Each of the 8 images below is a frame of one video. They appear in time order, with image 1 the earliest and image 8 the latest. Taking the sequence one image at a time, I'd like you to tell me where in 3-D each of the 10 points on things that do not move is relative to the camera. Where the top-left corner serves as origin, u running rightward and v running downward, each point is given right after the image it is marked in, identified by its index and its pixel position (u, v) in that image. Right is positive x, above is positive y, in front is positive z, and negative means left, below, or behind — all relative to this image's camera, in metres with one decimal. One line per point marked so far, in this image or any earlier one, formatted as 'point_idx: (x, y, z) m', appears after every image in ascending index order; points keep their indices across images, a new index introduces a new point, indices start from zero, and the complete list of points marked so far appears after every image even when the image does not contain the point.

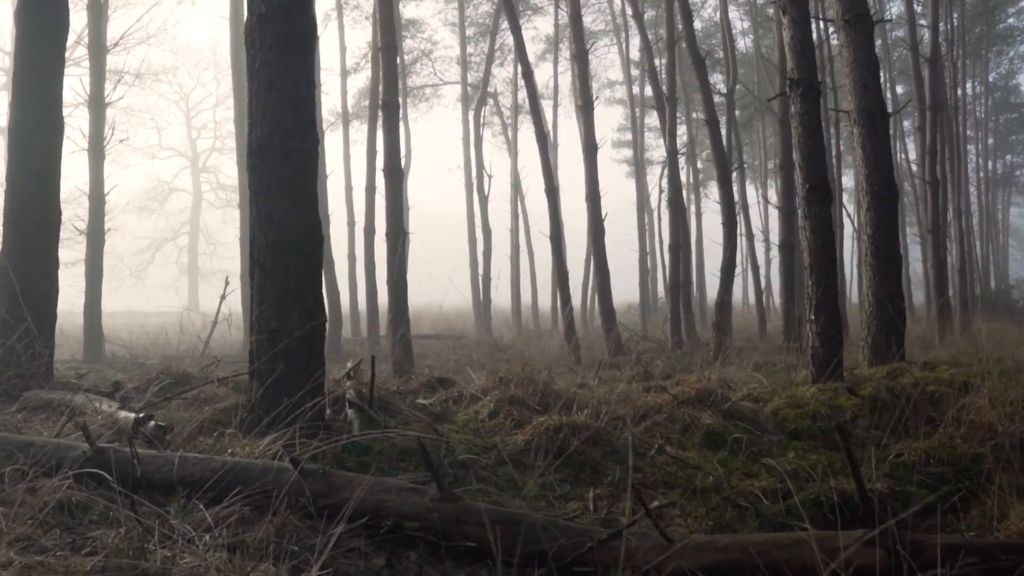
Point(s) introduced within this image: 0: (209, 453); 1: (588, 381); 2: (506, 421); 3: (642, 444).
0: (-1.6, -0.9, +4.1) m
1: (+0.7, -0.9, +7.2) m
2: (0.0, -1.0, +5.7) m
3: (+0.9, -1.1, +5.5) m
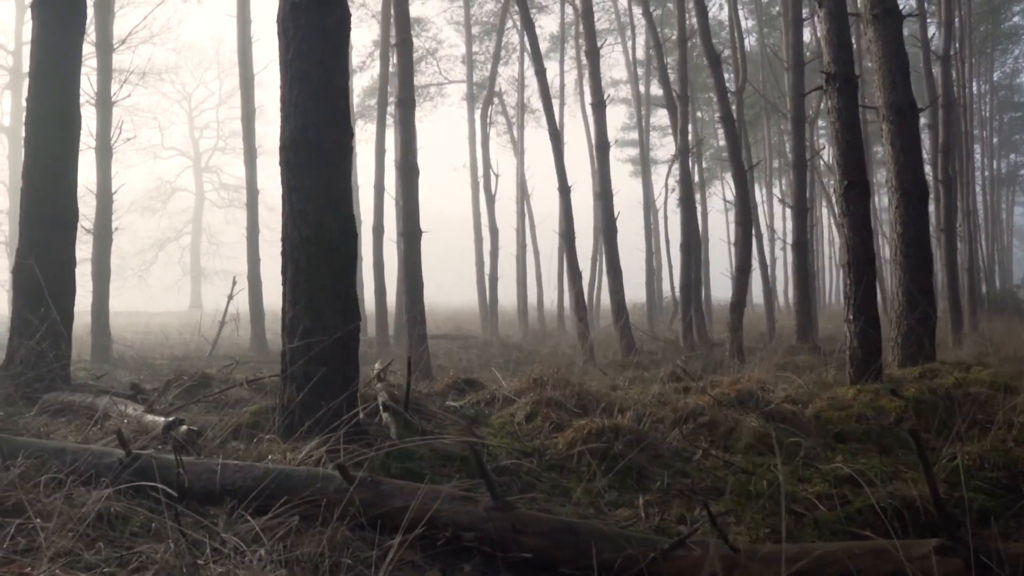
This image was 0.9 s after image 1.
0: (-1.3, -0.9, +3.9) m
1: (+1.0, -0.9, +7.1) m
2: (+0.2, -1.0, +5.5) m
3: (+1.2, -1.1, +5.3) m
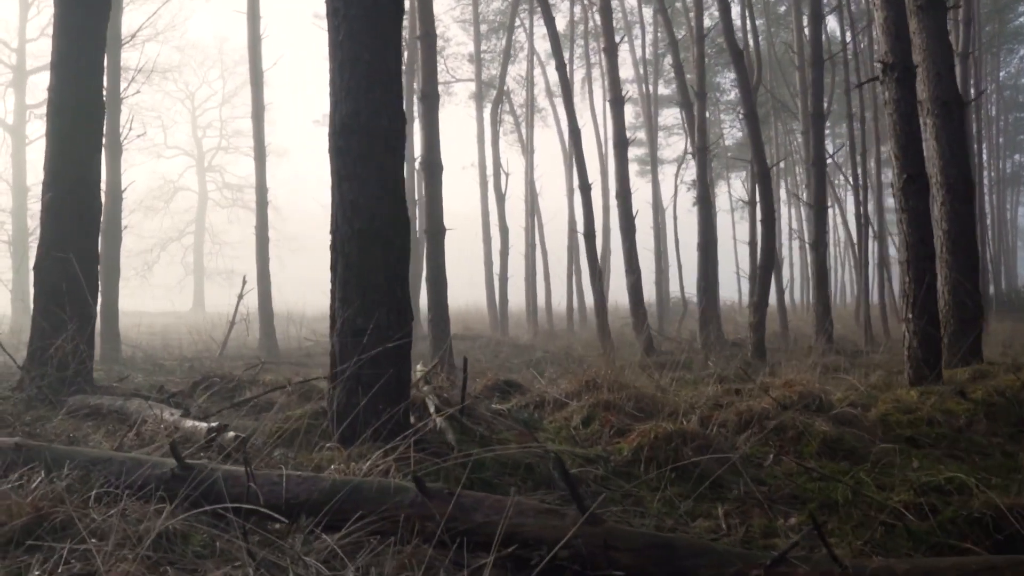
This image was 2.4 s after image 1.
0: (-0.9, -0.9, +3.6) m
1: (+1.4, -0.8, +6.8) m
2: (+0.6, -0.9, +5.2) m
3: (+1.6, -1.1, +5.0) m
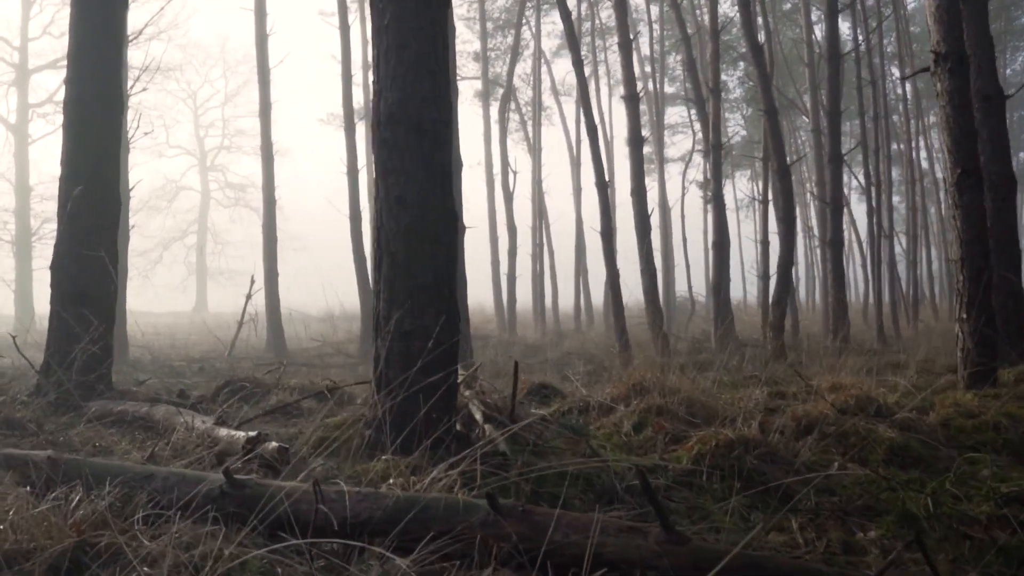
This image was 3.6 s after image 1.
0: (-0.6, -0.9, +3.4) m
1: (+1.7, -0.8, +6.5) m
2: (+0.9, -0.9, +5.0) m
3: (+1.9, -1.1, +4.7) m
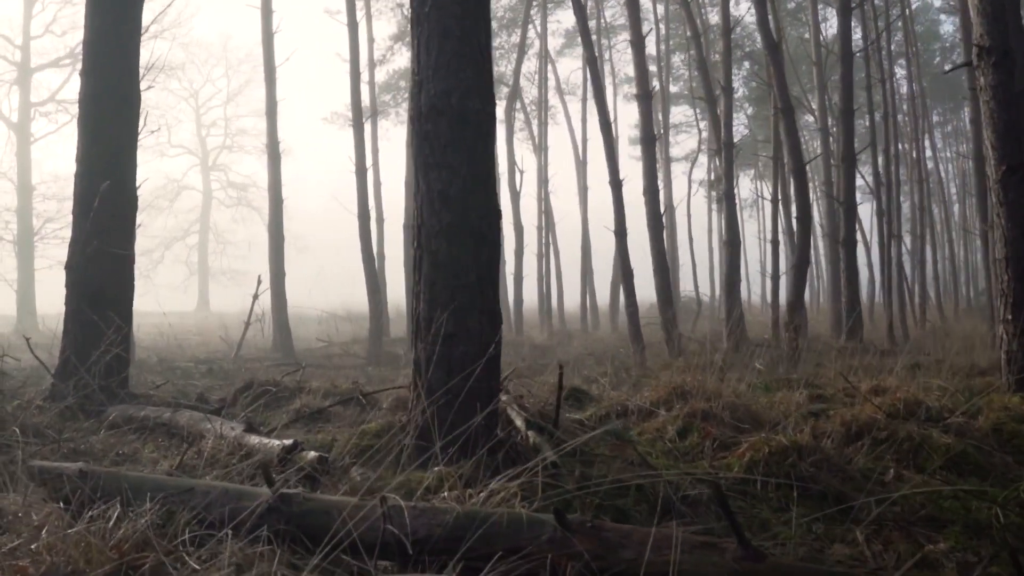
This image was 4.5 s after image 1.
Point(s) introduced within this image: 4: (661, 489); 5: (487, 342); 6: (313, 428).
0: (-0.4, -0.9, +3.2) m
1: (+1.9, -0.8, +6.3) m
2: (+1.2, -0.9, +4.8) m
3: (+2.1, -1.1, +4.5) m
4: (+0.7, -1.0, +3.8) m
5: (-0.1, -0.3, +4.0) m
6: (-1.3, -0.9, +4.9) m
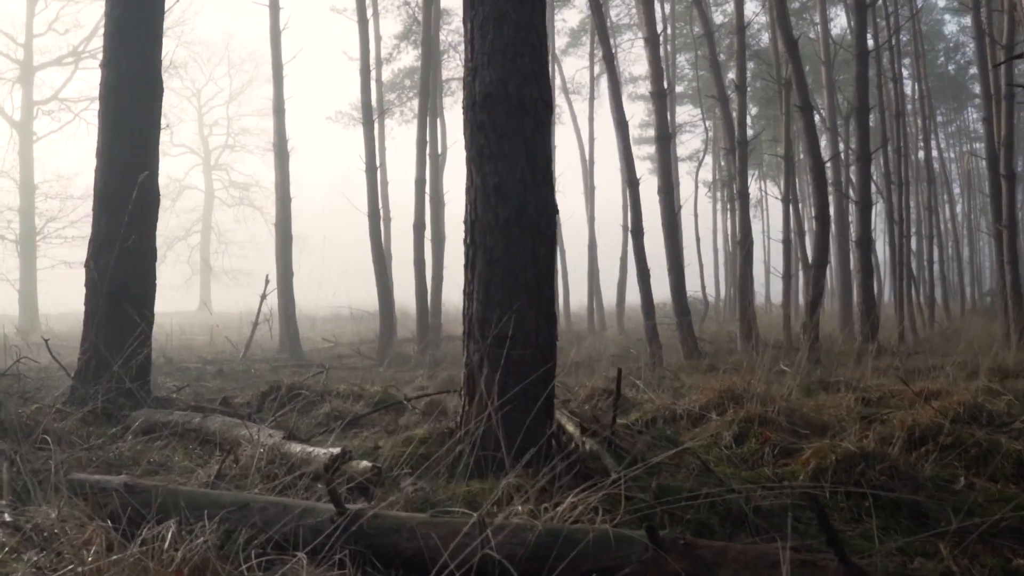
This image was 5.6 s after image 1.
0: (-0.1, -0.8, +2.9) m
1: (+2.2, -0.8, +6.1) m
2: (+1.5, -0.9, +4.5) m
3: (+2.4, -1.1, +4.3) m
4: (+1.0, -1.0, +3.6) m
5: (+0.2, -0.3, +3.8) m
6: (-1.0, -0.9, +4.6) m
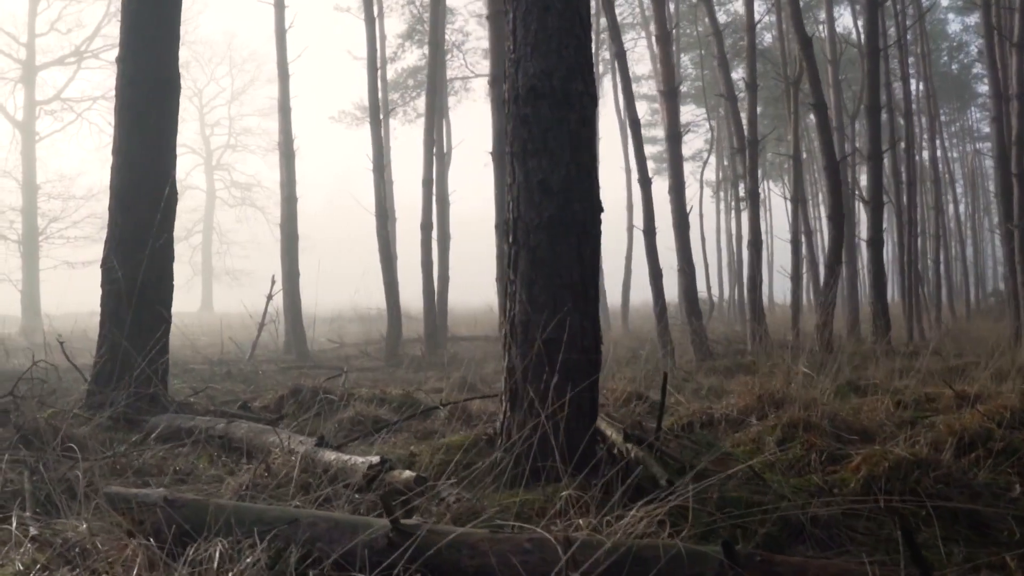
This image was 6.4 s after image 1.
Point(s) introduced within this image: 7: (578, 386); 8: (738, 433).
0: (+0.1, -0.9, +2.8) m
1: (+2.4, -0.8, +5.9) m
2: (+1.7, -0.9, +4.4) m
3: (+2.6, -1.1, +4.1) m
4: (+1.2, -1.0, +3.4) m
5: (+0.4, -0.3, +3.7) m
6: (-0.8, -0.9, +4.5) m
7: (+0.3, -0.5, +3.6) m
8: (+1.4, -0.9, +4.8) m
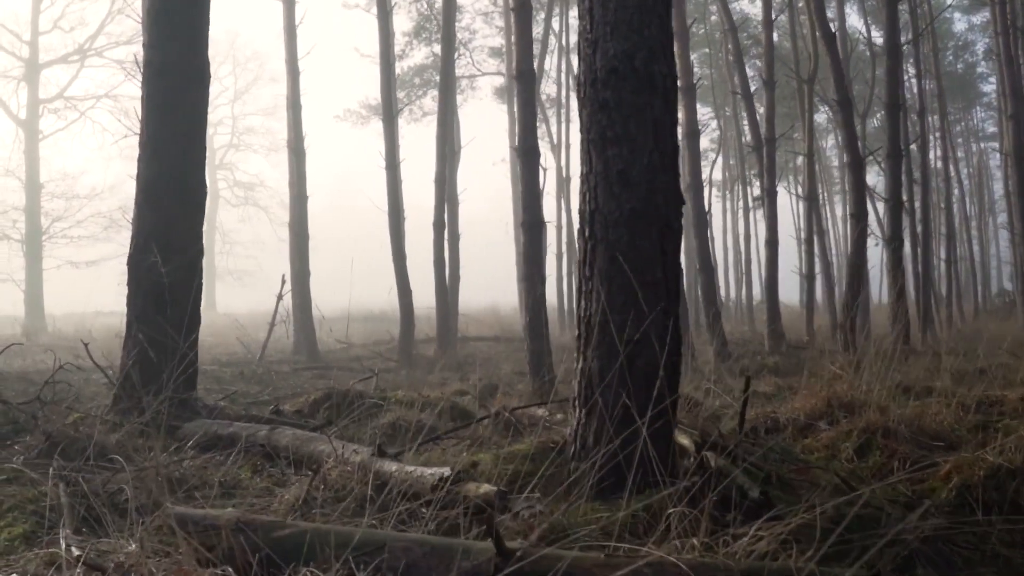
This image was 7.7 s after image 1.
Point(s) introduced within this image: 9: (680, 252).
0: (+0.5, -0.8, +2.5) m
1: (+2.8, -0.8, +5.6) m
2: (+2.0, -0.9, +4.1) m
3: (+3.0, -1.1, +3.9) m
4: (+1.6, -1.0, +3.1) m
5: (+0.7, -0.3, +3.4) m
6: (-0.4, -0.9, +4.2) m
7: (+0.6, -0.4, +3.3) m
8: (+1.7, -0.9, +4.6) m
9: (+0.8, +0.2, +3.5) m
